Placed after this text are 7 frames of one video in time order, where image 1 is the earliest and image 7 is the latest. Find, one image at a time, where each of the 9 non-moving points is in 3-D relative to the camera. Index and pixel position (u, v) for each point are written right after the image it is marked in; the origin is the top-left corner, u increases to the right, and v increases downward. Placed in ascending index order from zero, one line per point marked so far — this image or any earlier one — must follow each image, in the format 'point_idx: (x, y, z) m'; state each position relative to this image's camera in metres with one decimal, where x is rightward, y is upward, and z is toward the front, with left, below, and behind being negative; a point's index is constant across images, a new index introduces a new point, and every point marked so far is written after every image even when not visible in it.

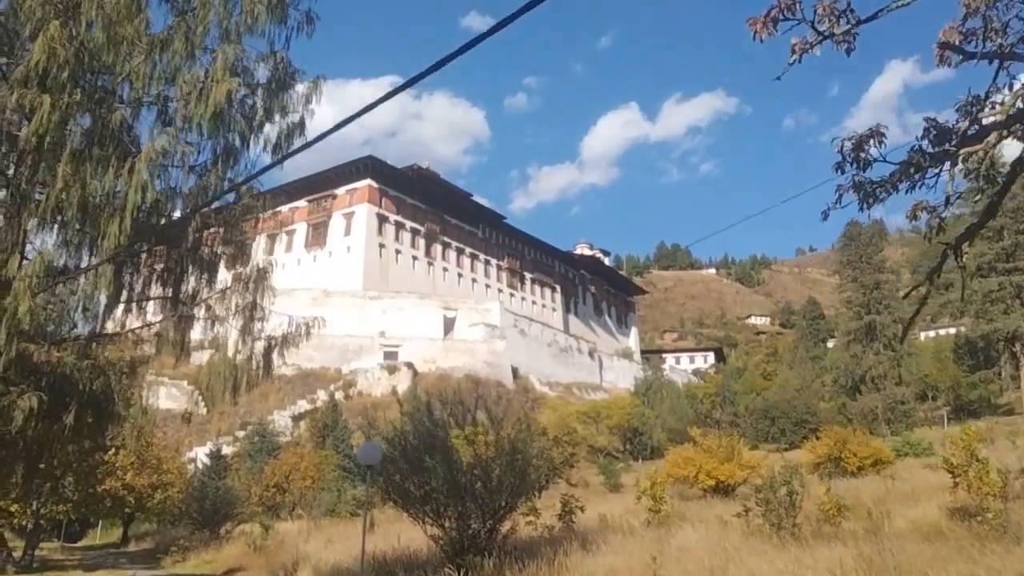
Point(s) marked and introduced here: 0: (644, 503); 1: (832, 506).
0: (+3.0, -4.8, +17.0) m
1: (+5.1, -3.5, +12.3) m
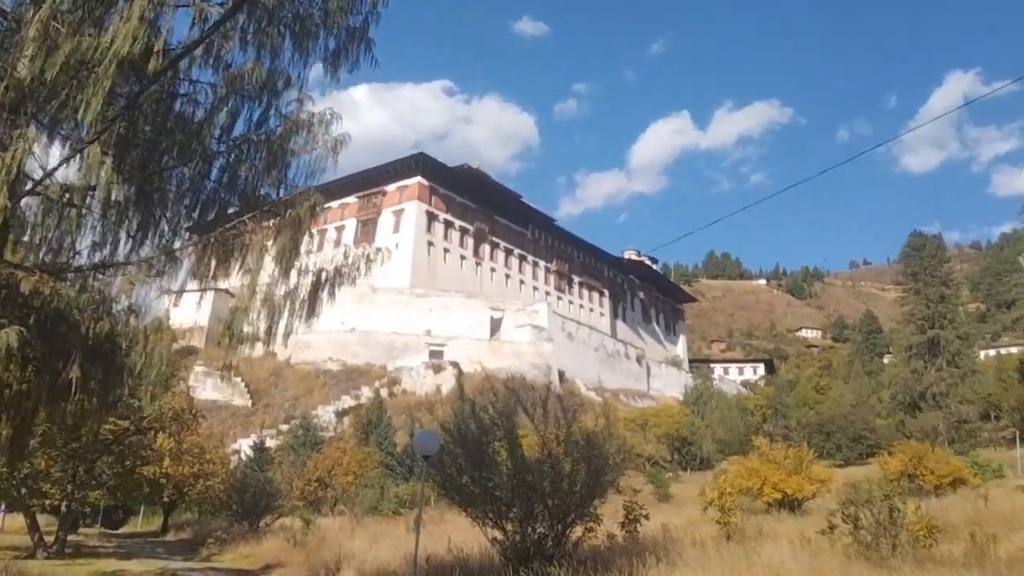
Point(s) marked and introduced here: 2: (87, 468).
0: (+4.1, -4.7, +15.8) m
1: (+6.0, -3.5, +11.0) m
2: (-9.0, -3.8, +16.1) m
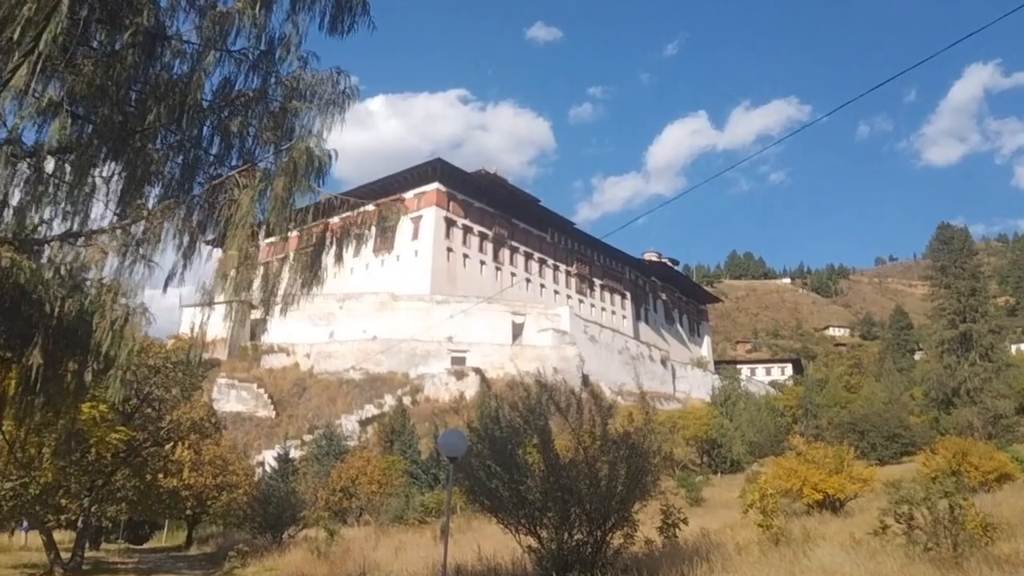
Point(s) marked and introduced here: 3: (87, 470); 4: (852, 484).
0: (+4.7, -4.6, +15.2) m
1: (+6.4, -3.2, +10.3) m
2: (-8.4, -4.0, +15.8) m
3: (-9.2, -3.8, +15.9) m
4: (+8.2, -4.8, +18.5) m
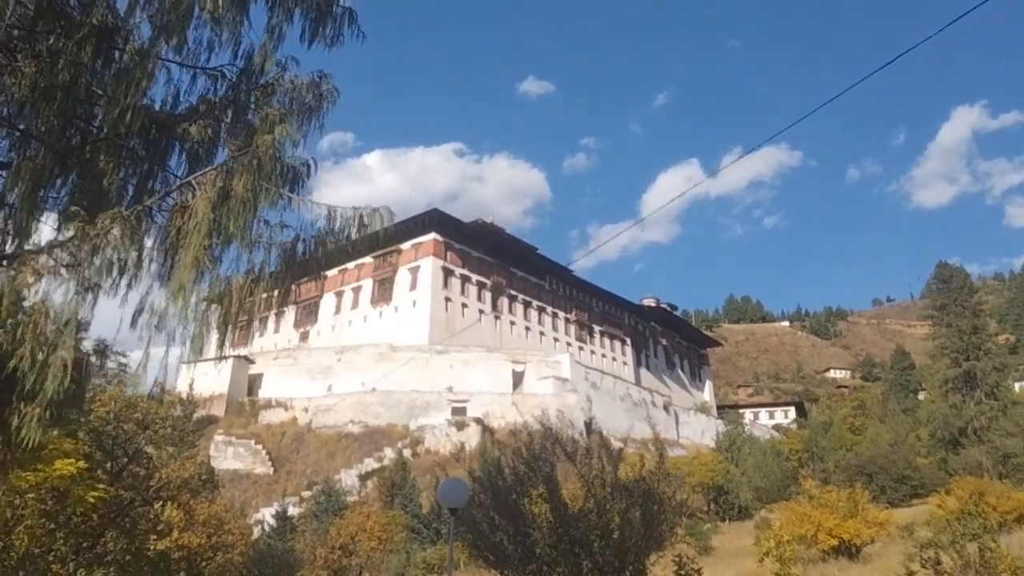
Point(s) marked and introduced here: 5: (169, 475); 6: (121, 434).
0: (+4.8, -5.3, +14.6) m
1: (+6.5, -3.6, +9.8) m
2: (-8.3, -5.1, +15.2) m
3: (-9.1, -4.9, +15.4) m
4: (+8.3, -5.6, +17.9) m
5: (-8.3, -4.4, +18.2) m
6: (-8.9, -3.3, +17.3) m
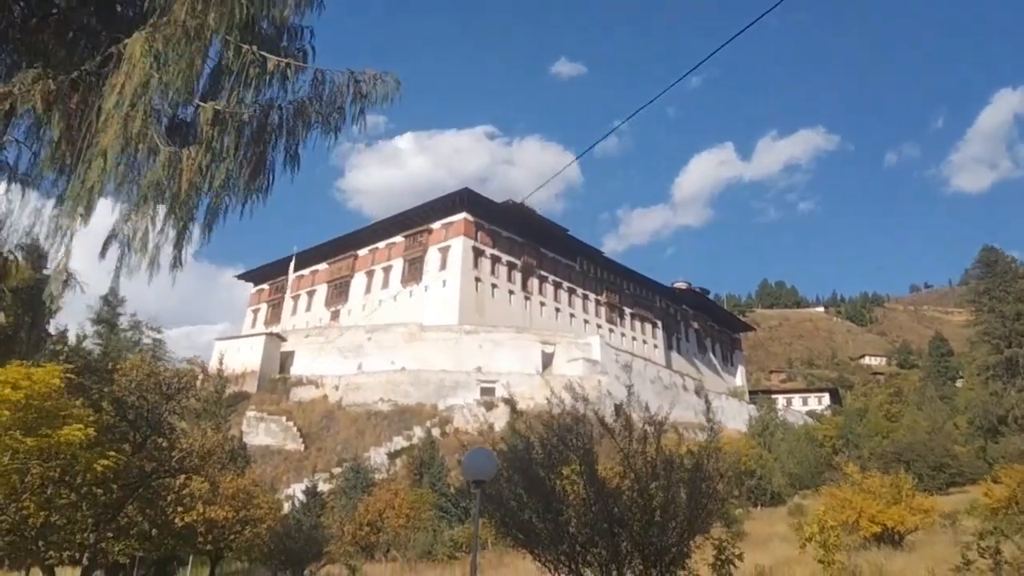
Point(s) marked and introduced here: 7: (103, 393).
0: (+5.3, -4.9, +14.0) m
1: (+6.9, -3.3, +9.2) m
2: (-7.7, -4.5, +15.2) m
3: (-8.5, -4.3, +15.3) m
4: (+9.0, -5.1, +17.2) m
5: (-7.6, -3.7, +18.2) m
6: (-8.2, -2.6, +17.2) m
7: (-9.3, -2.3, +17.2) m
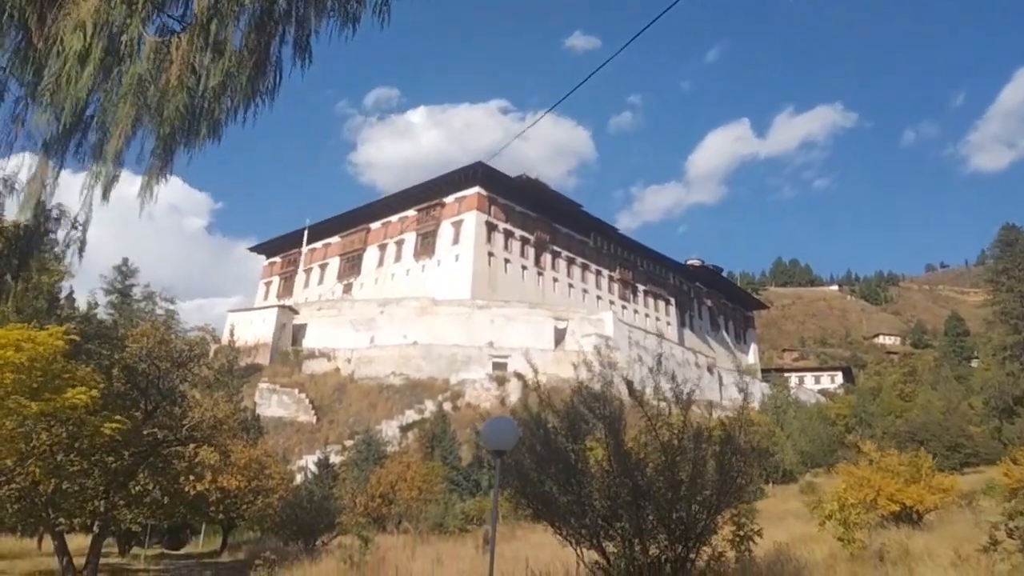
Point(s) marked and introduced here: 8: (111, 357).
0: (+5.6, -4.4, +13.8) m
1: (+7.0, -3.0, +8.9) m
2: (-7.5, -3.9, +15.1) m
3: (-8.3, -3.7, +15.3) m
4: (+9.3, -4.6, +16.9) m
5: (-7.3, -3.0, +18.1) m
6: (-7.9, -1.9, +17.1) m
7: (-9.0, -1.6, +17.1) m
8: (-9.1, -1.6, +17.2) m
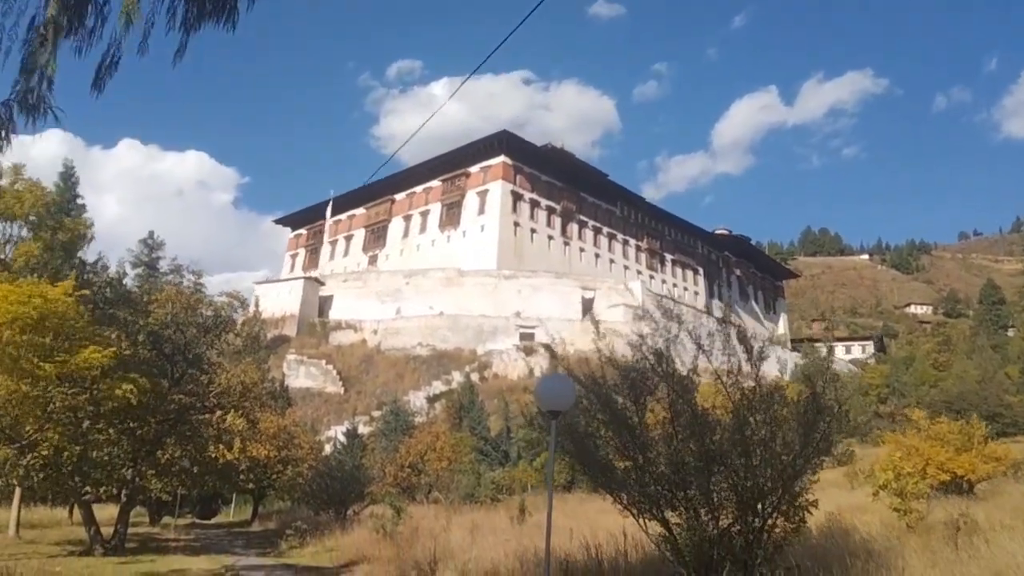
0: (+6.2, -3.7, +13.2) m
1: (+7.5, -2.4, +8.2) m
2: (-6.8, -3.2, +15.0) m
3: (-7.6, -3.0, +15.2) m
4: (+10.0, -3.8, +16.2) m
5: (-6.5, -2.2, +17.9) m
6: (-7.2, -1.2, +16.9) m
7: (-8.3, -0.9, +16.9) m
8: (-8.4, -0.9, +17.0) m
